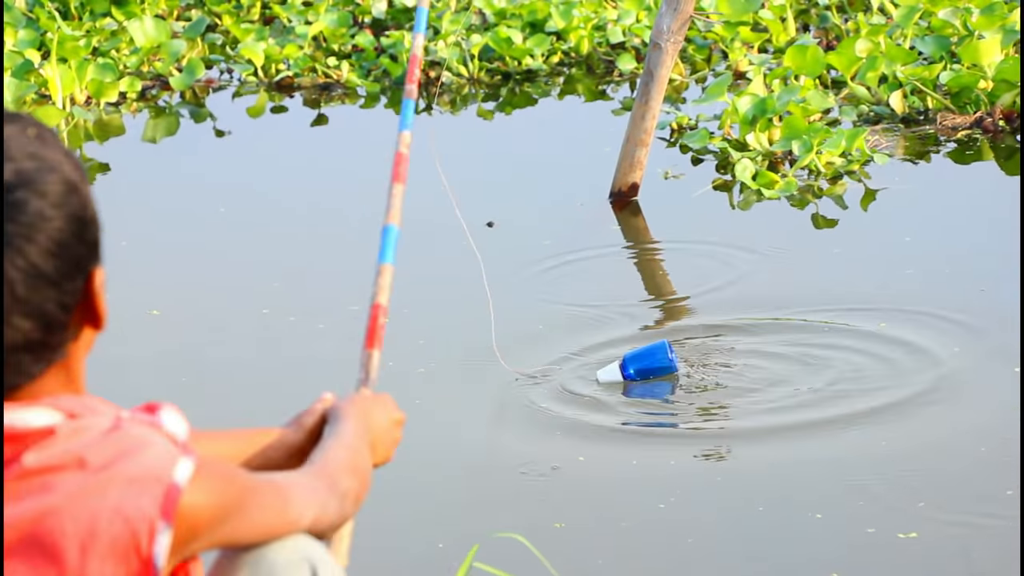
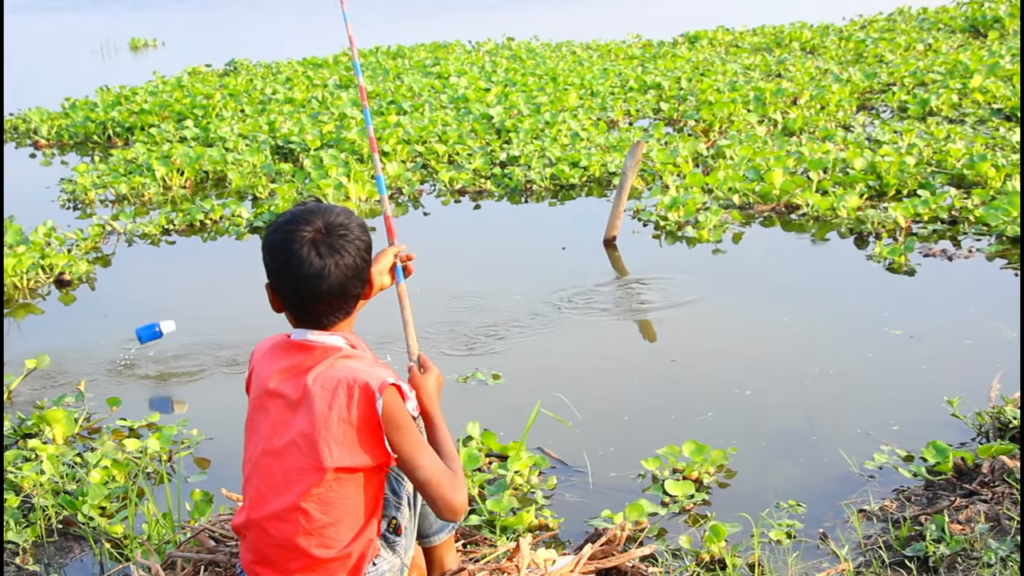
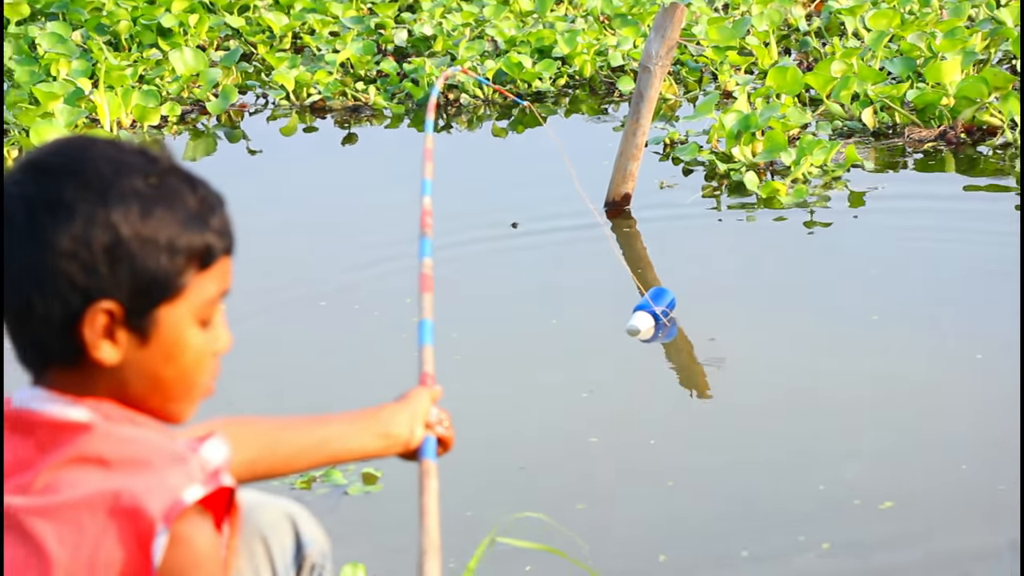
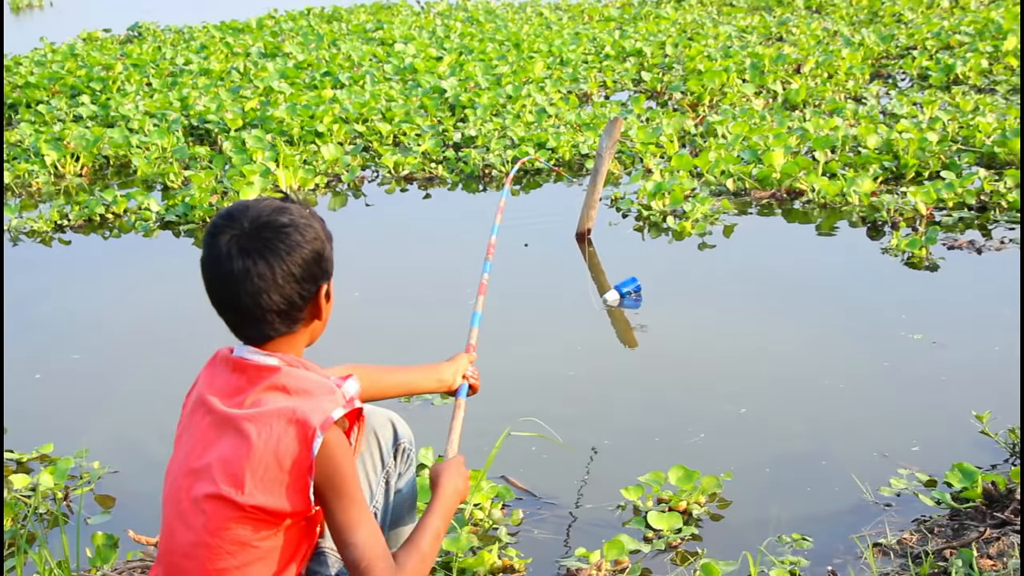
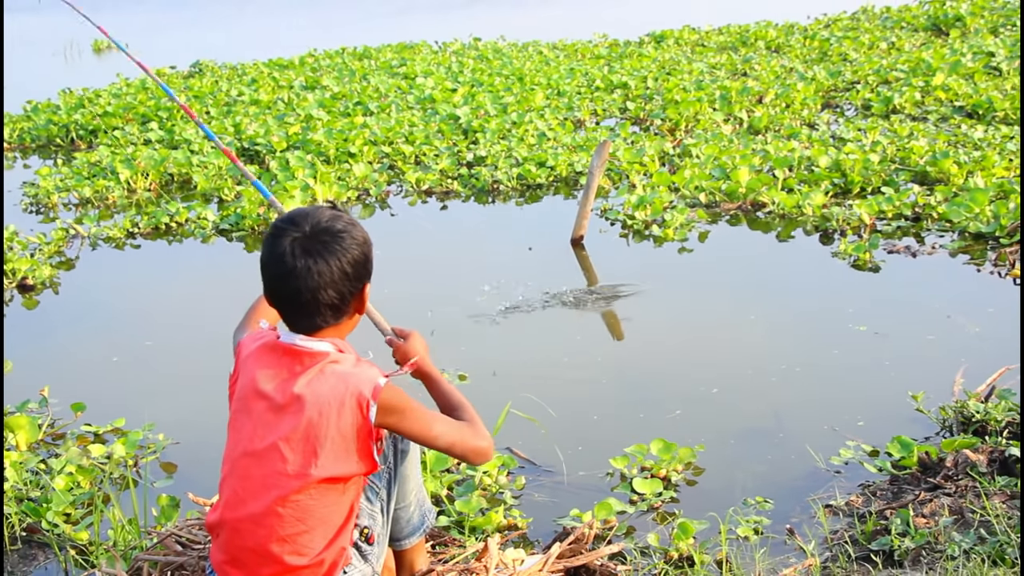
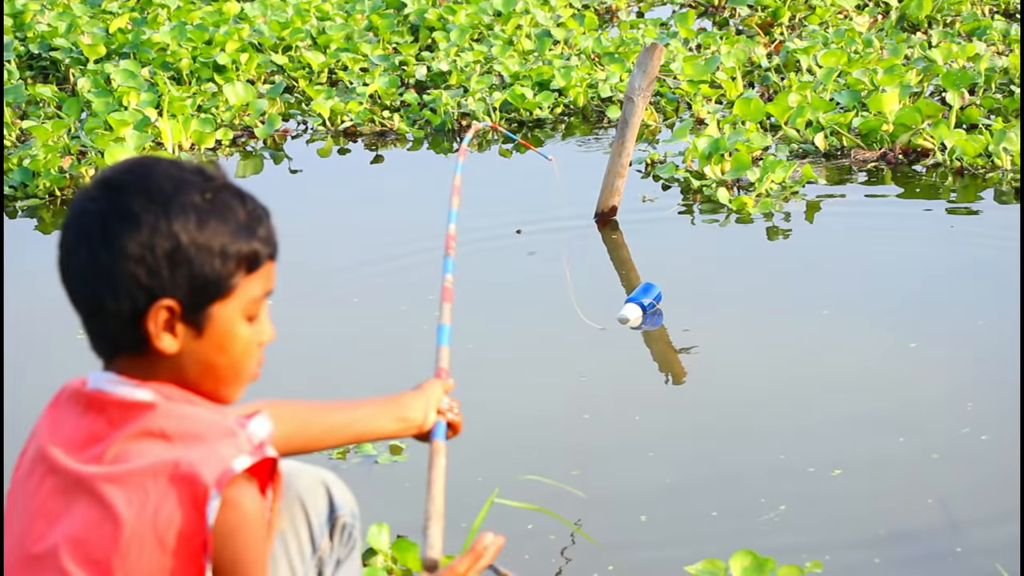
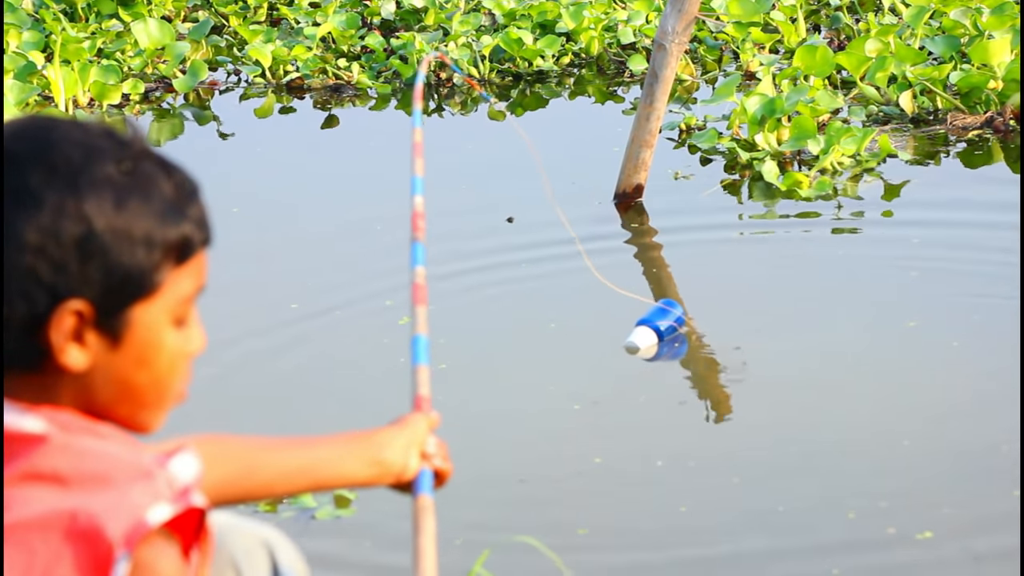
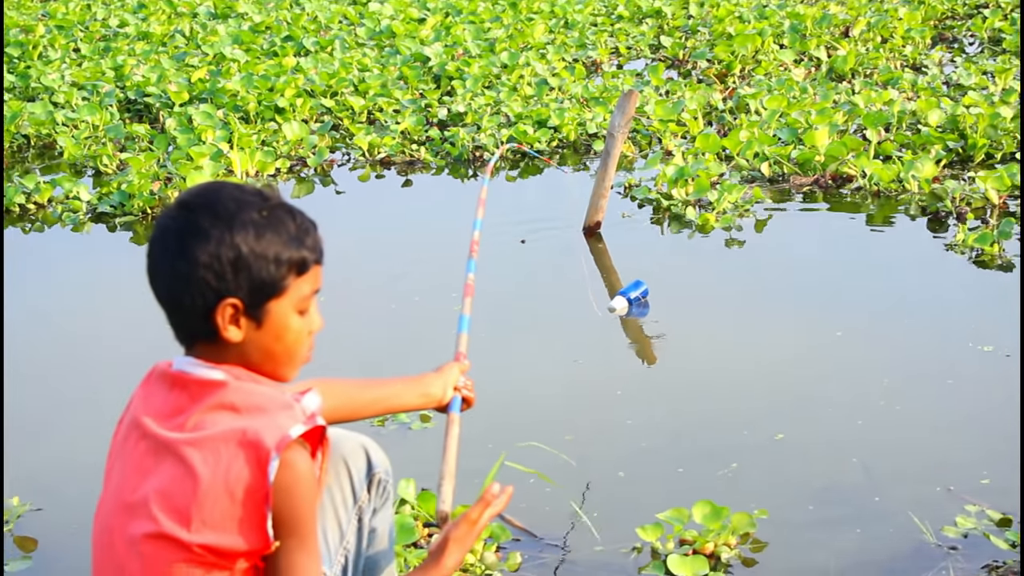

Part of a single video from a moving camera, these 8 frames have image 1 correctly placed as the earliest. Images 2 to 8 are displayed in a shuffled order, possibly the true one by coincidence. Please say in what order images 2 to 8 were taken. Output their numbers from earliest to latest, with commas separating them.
7, 3, 6, 8, 4, 5, 2
